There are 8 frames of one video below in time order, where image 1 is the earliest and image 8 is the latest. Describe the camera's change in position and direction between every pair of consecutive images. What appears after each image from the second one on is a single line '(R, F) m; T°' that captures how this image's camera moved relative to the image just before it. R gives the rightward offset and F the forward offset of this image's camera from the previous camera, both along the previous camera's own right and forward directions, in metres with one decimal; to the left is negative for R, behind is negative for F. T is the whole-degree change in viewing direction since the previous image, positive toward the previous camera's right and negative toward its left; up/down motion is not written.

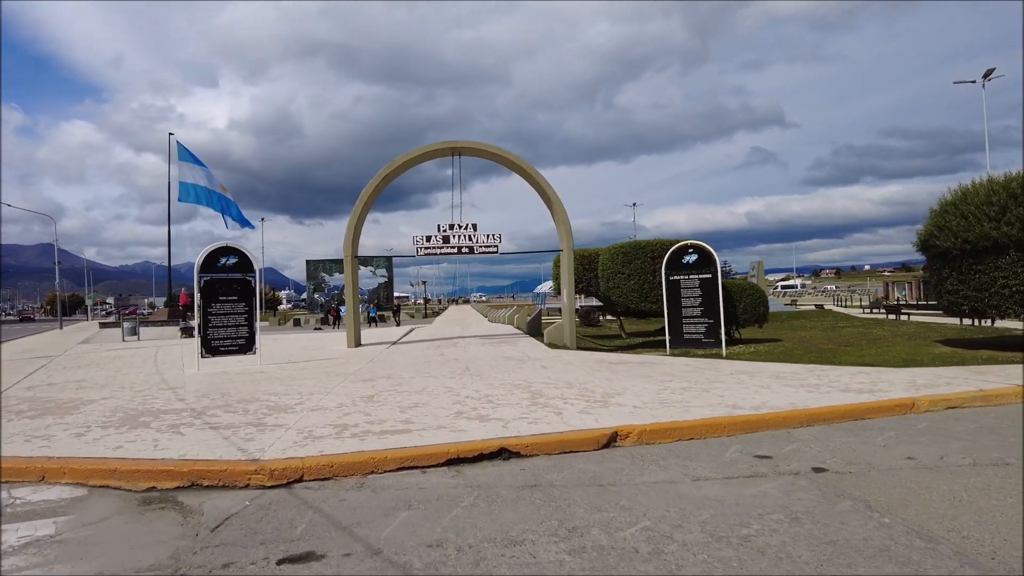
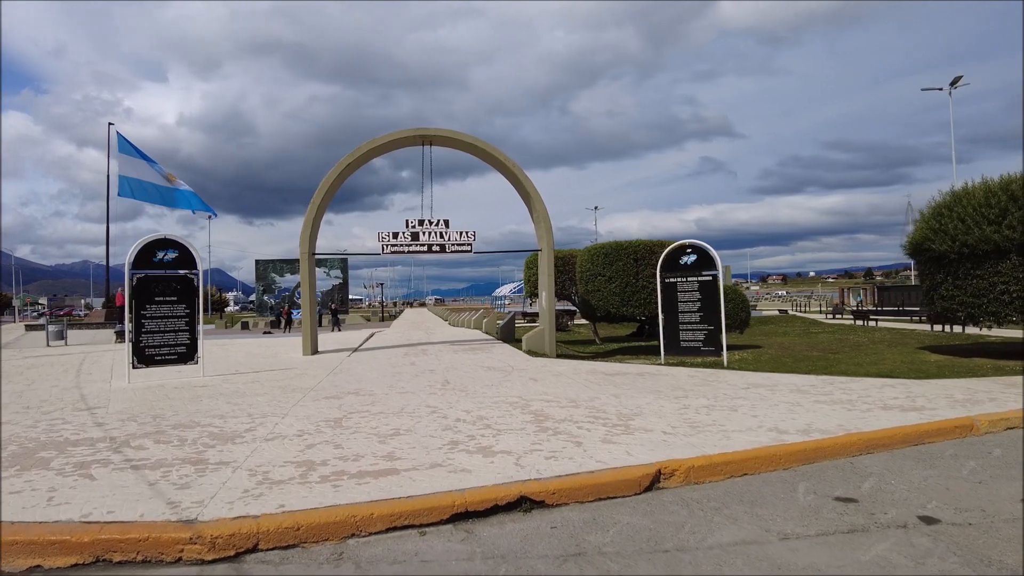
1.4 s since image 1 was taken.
(-0.5, +1.6) m; +4°
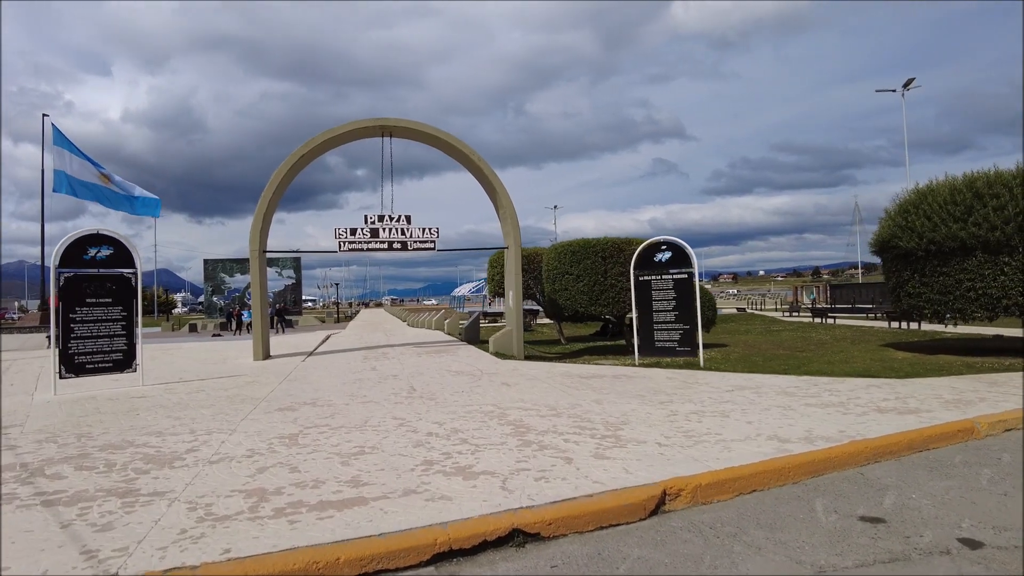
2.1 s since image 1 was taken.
(-0.2, +0.7) m; +4°
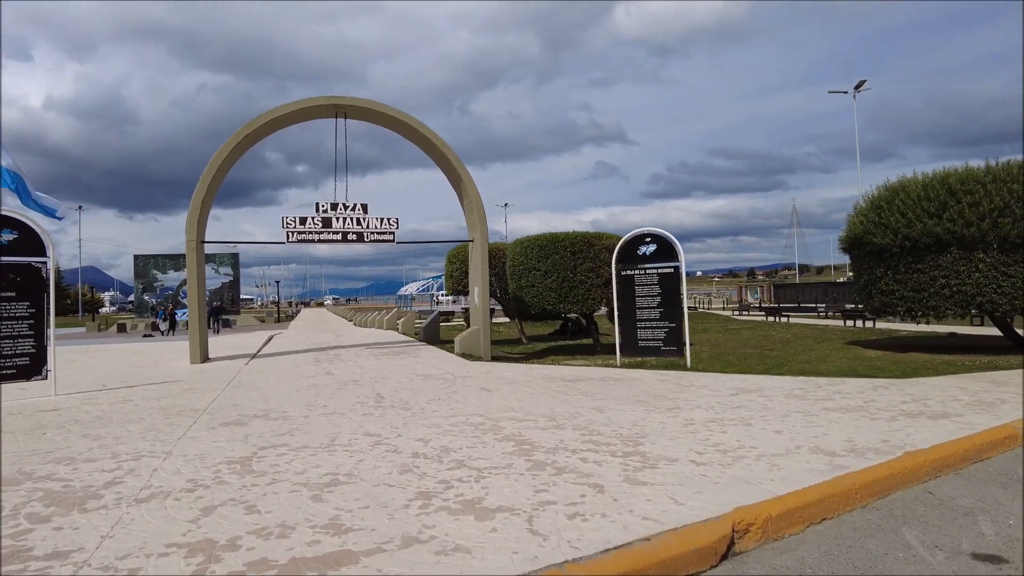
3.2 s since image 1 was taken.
(-0.5, +1.2) m; +5°
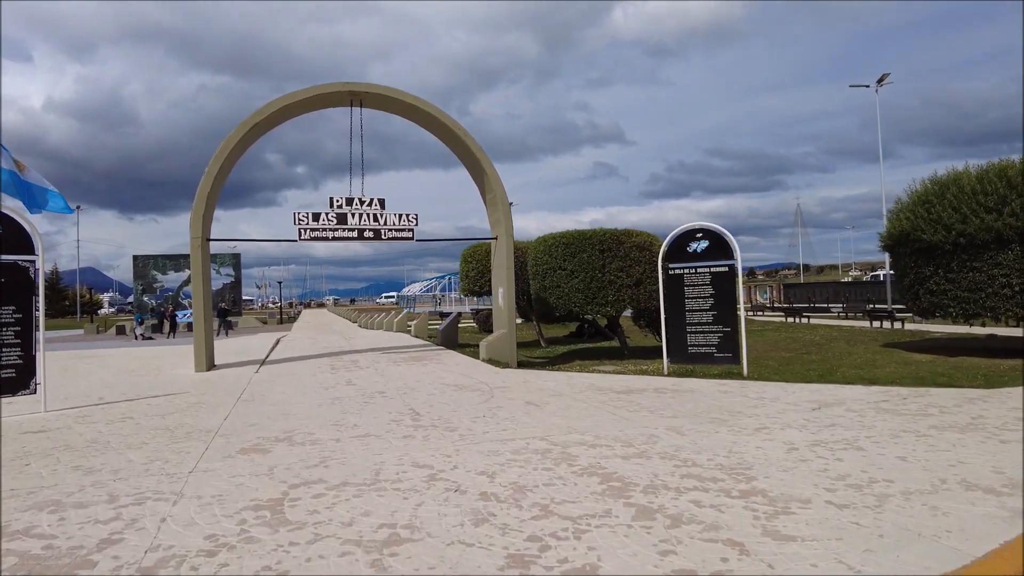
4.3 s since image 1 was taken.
(-0.7, +1.1) m; 0°
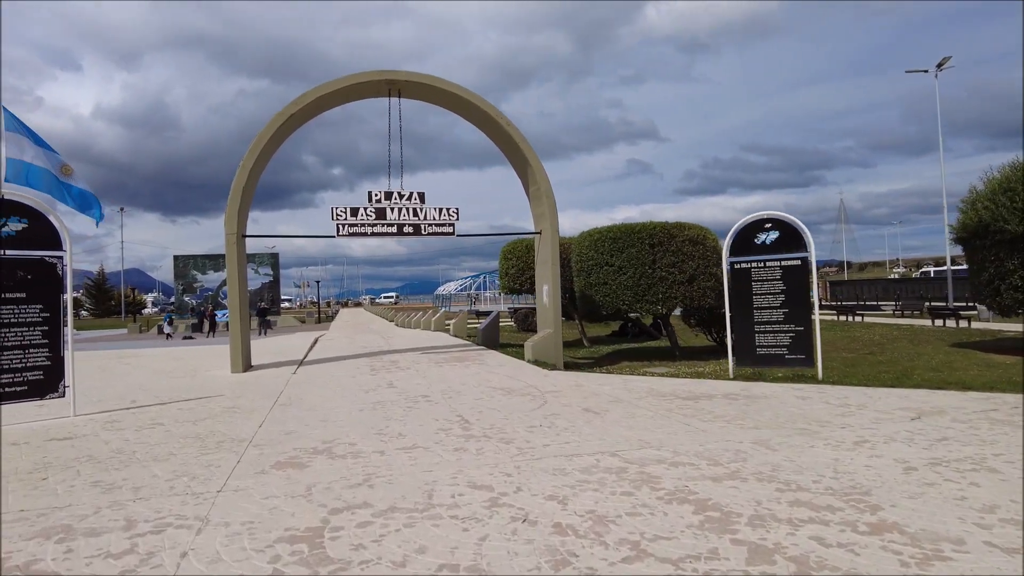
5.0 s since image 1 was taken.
(-0.3, +0.8) m; -3°
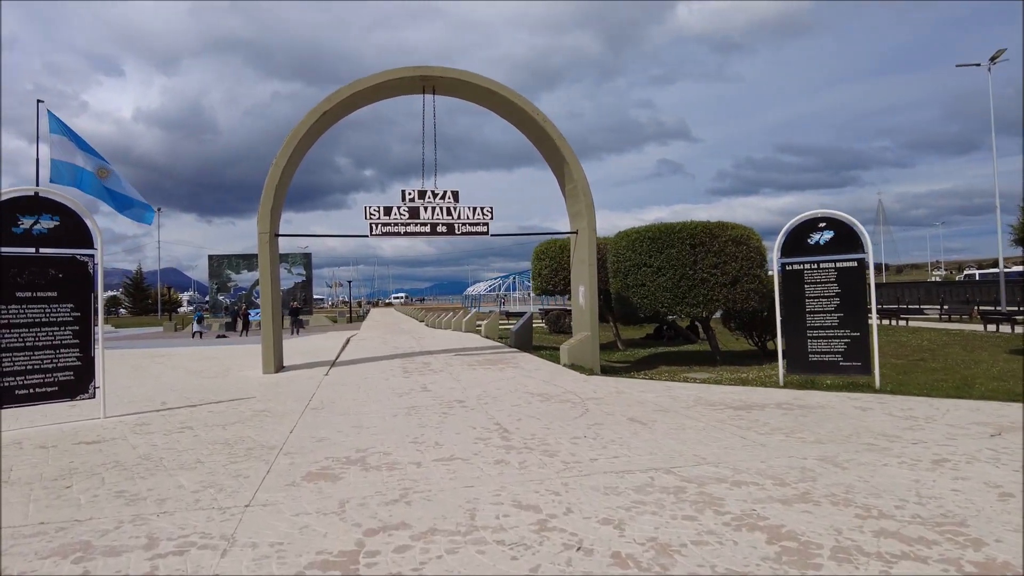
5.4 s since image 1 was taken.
(-0.1, +0.4) m; -3°
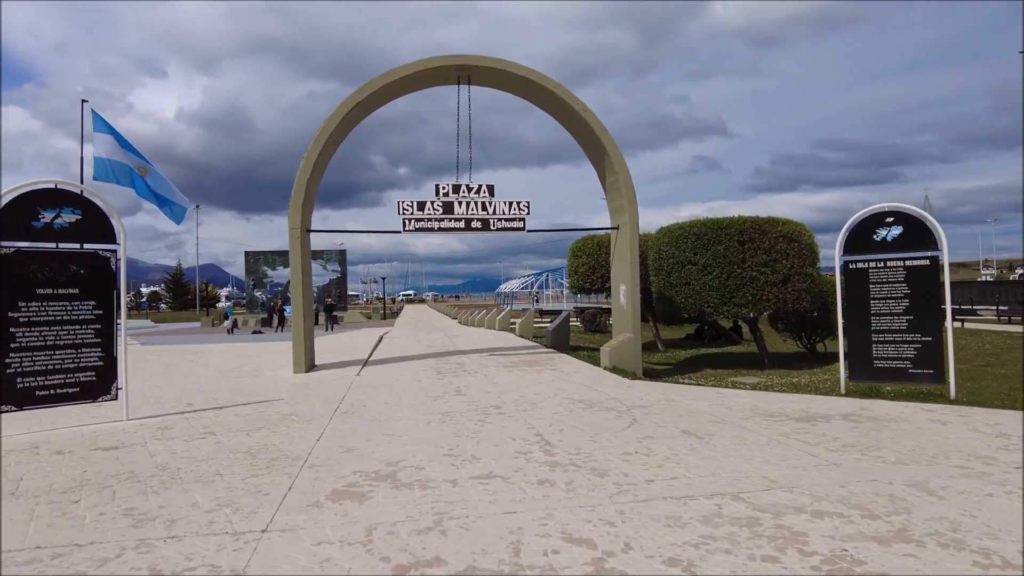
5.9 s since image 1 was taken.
(-0.1, +0.6) m; -3°
